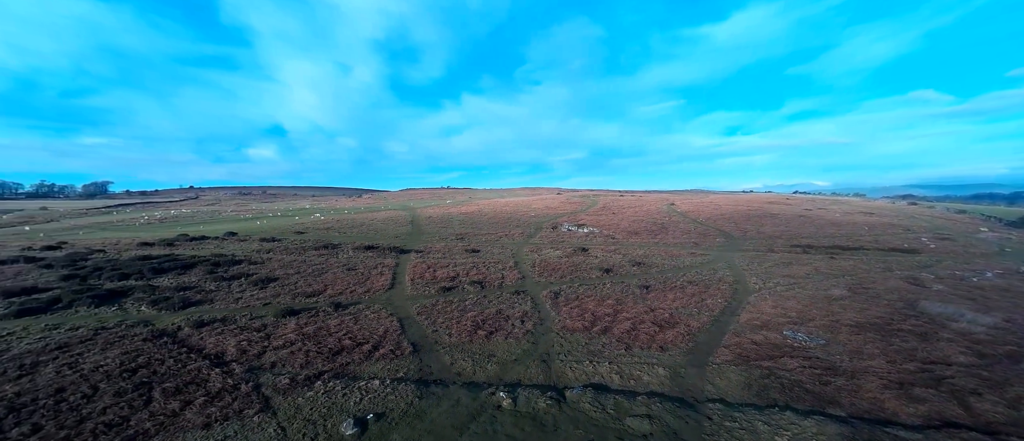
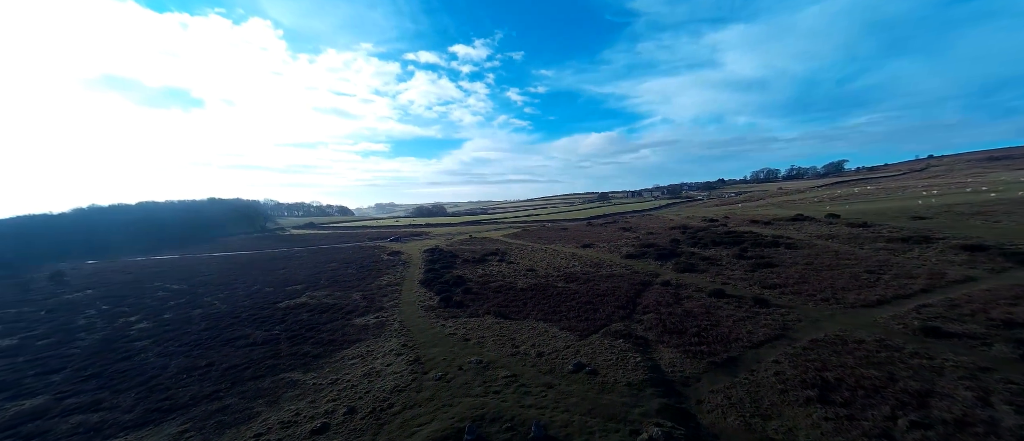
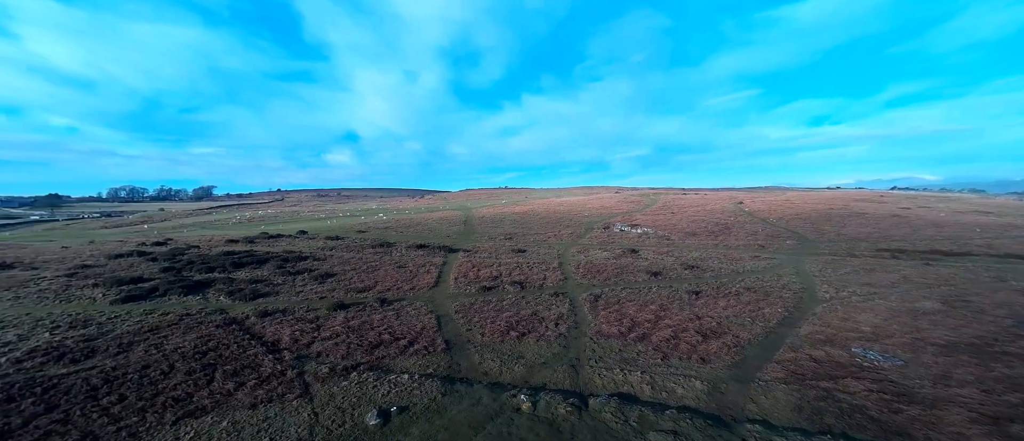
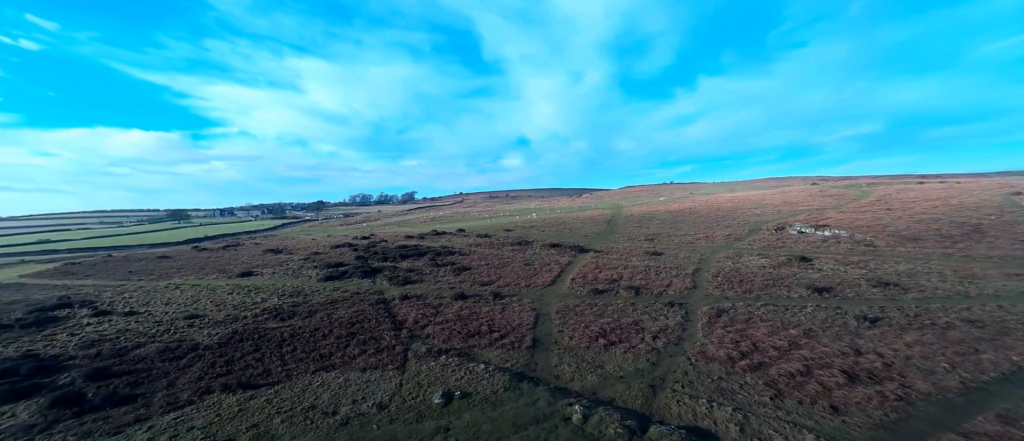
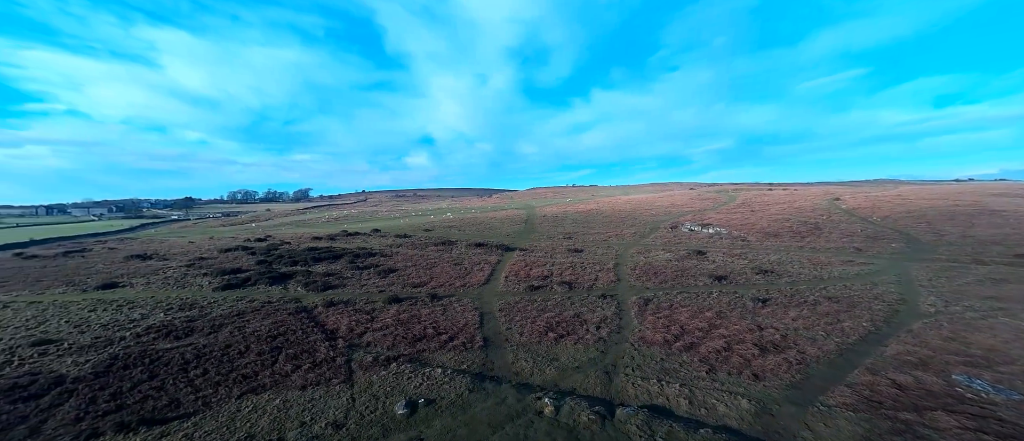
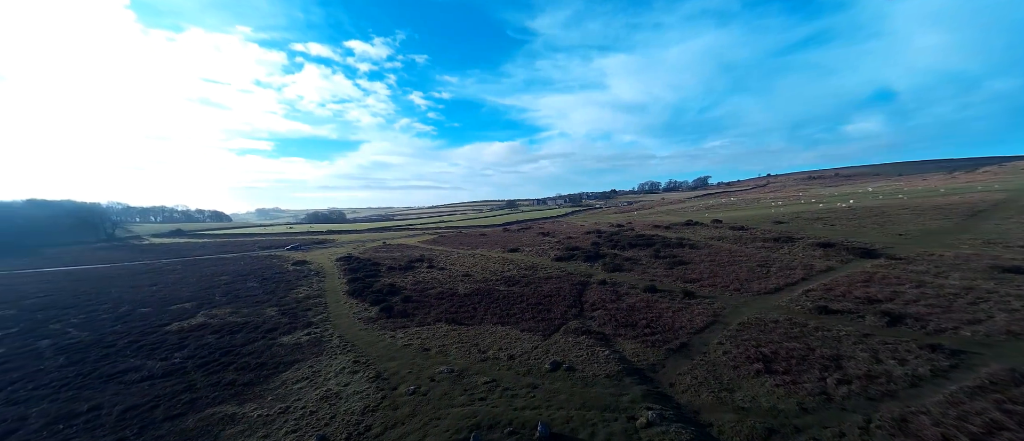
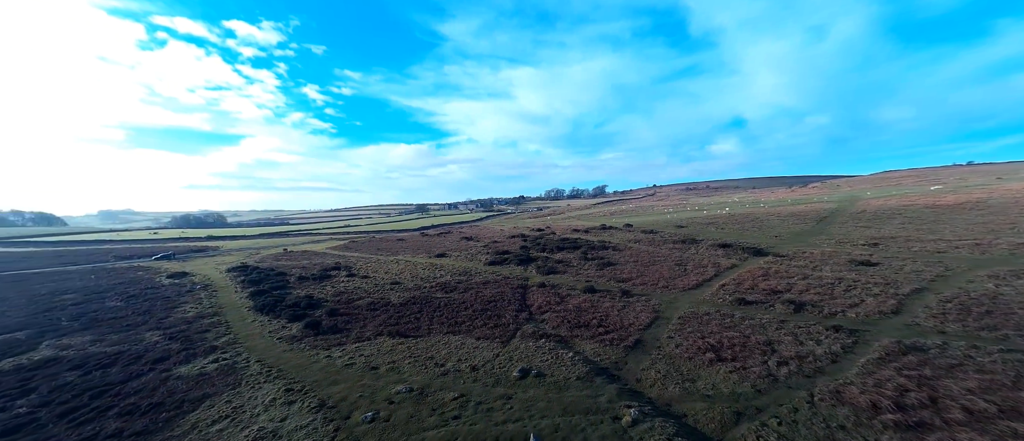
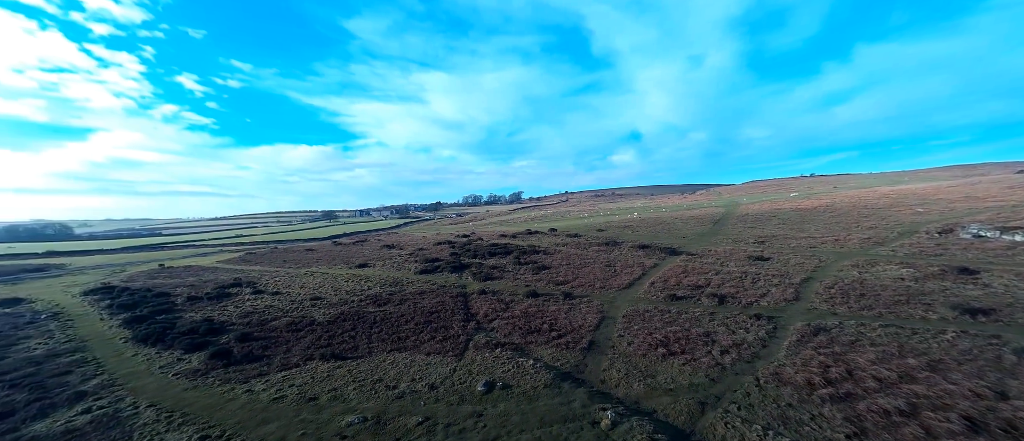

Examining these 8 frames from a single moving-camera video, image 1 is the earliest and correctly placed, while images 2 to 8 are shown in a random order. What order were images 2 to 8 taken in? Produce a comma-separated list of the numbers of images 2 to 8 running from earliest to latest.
3, 5, 4, 8, 7, 6, 2
